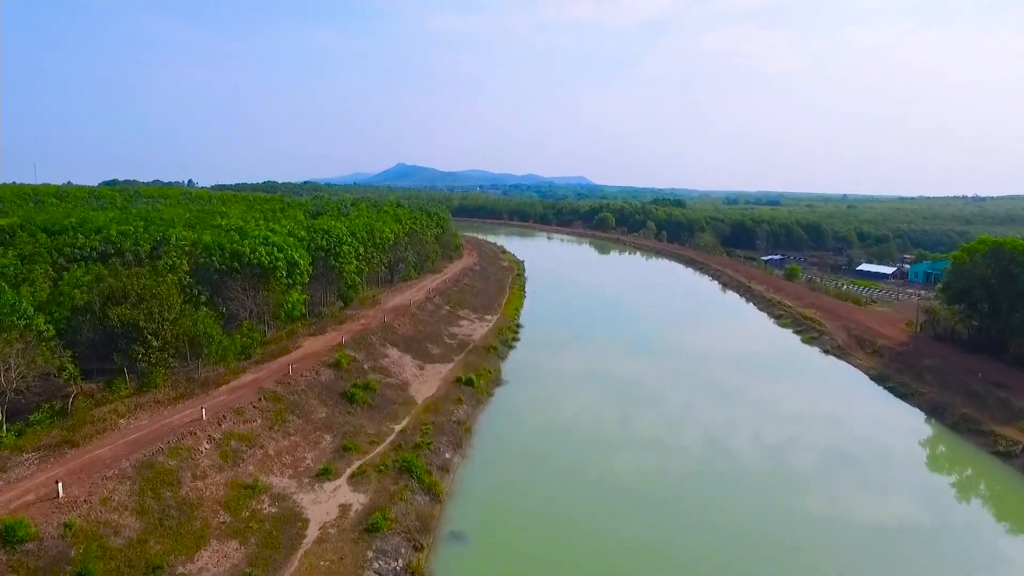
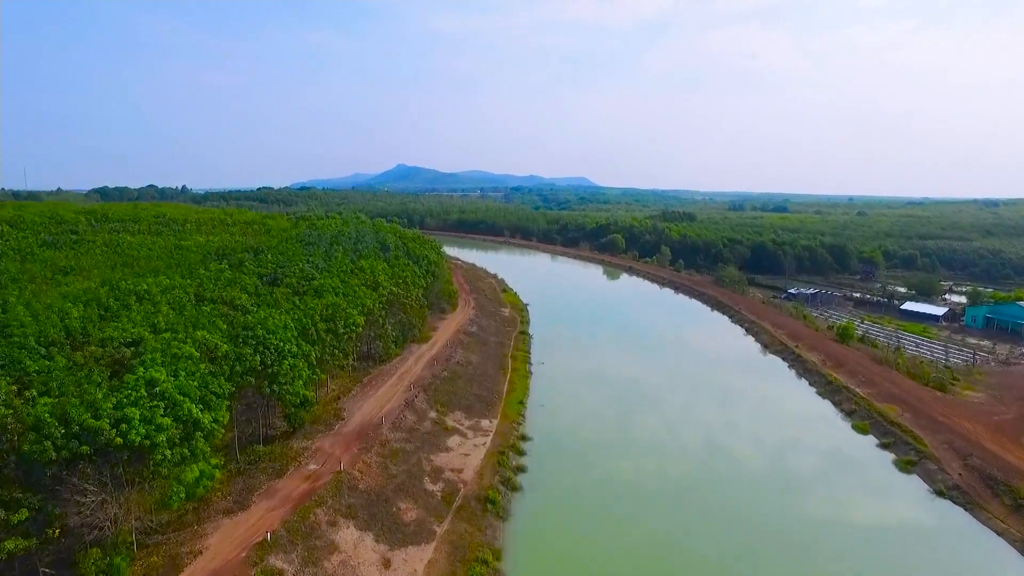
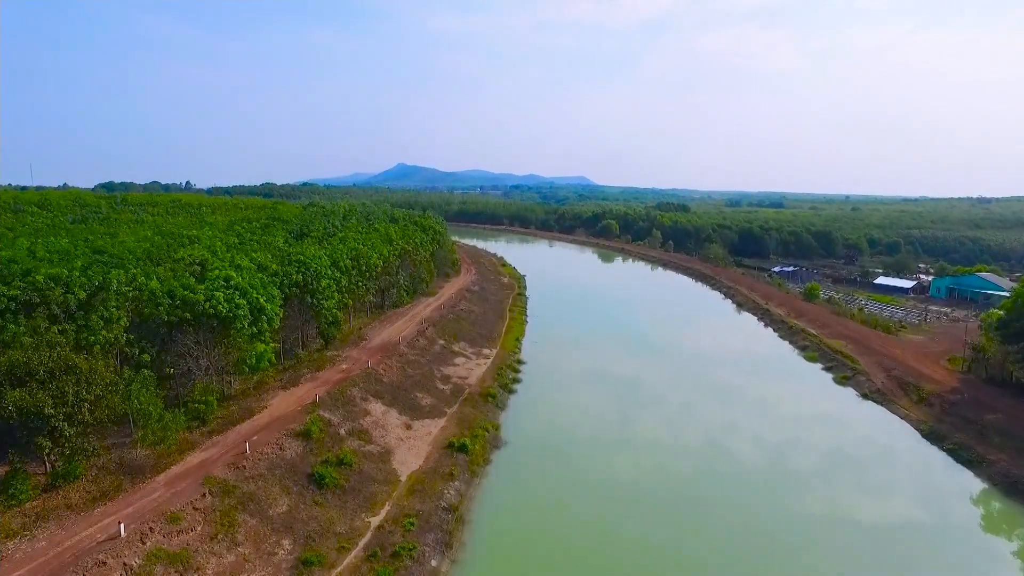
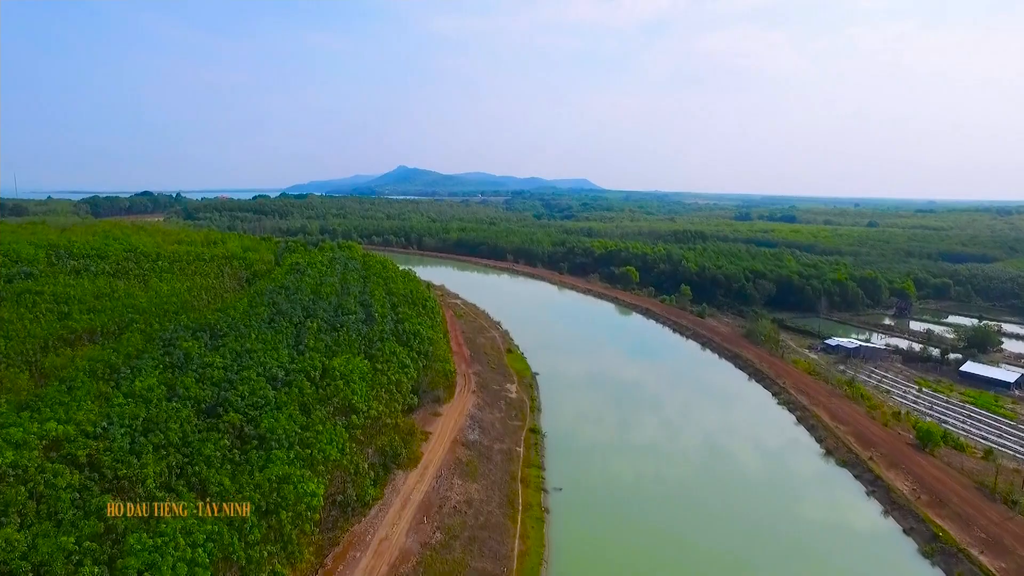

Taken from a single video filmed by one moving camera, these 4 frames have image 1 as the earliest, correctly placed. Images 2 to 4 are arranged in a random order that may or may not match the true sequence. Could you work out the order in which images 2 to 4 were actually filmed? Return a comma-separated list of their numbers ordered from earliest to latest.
3, 2, 4
